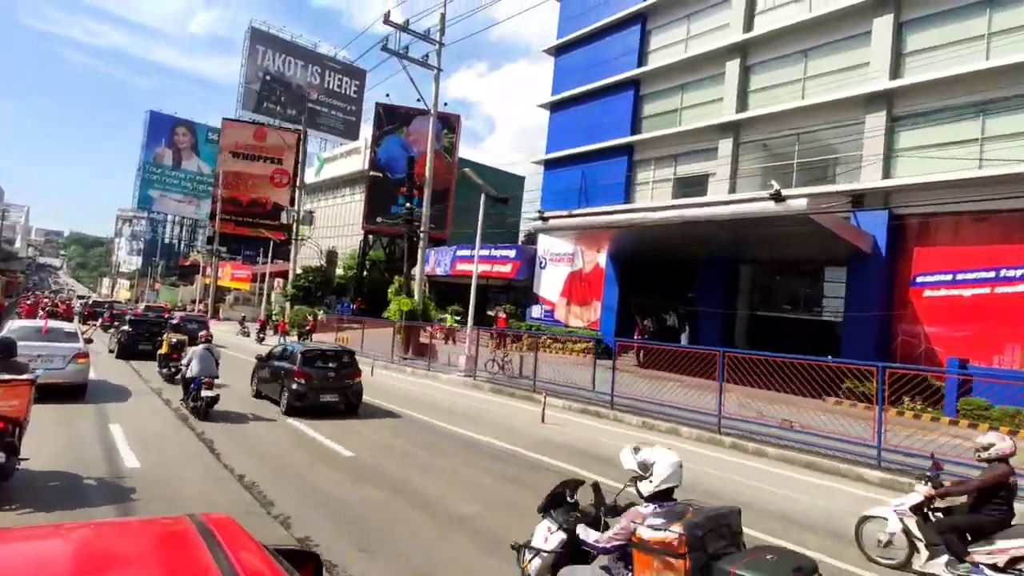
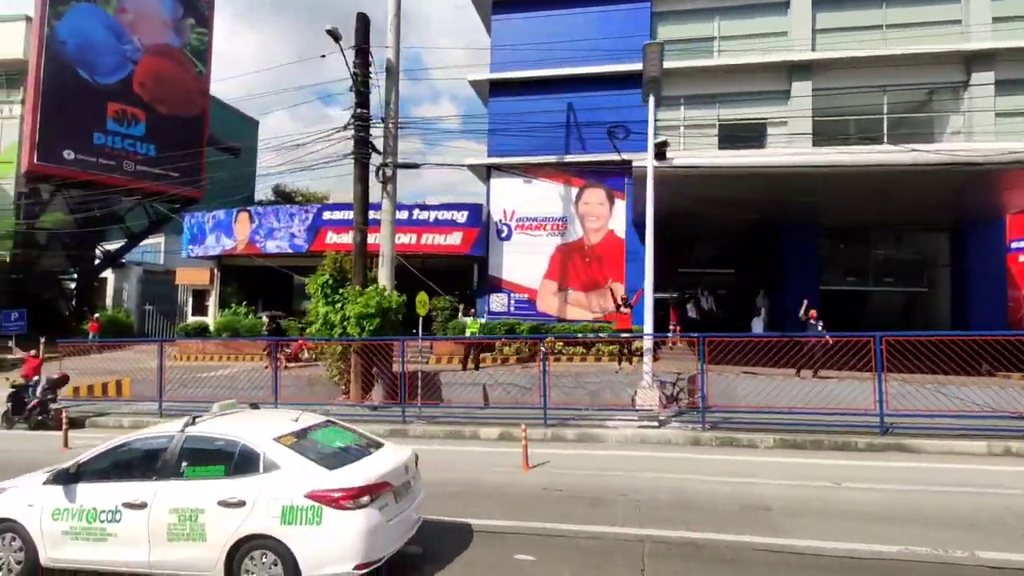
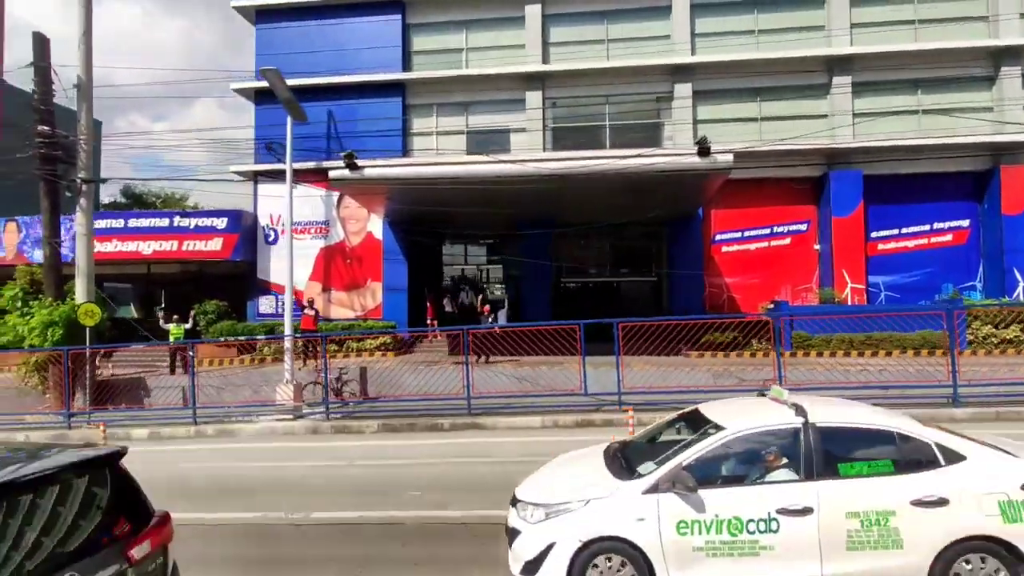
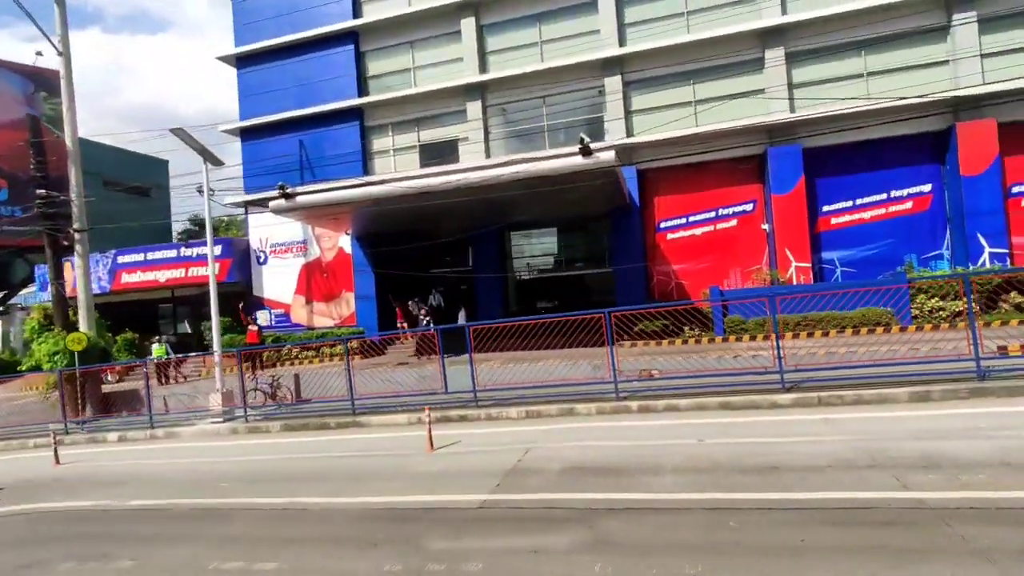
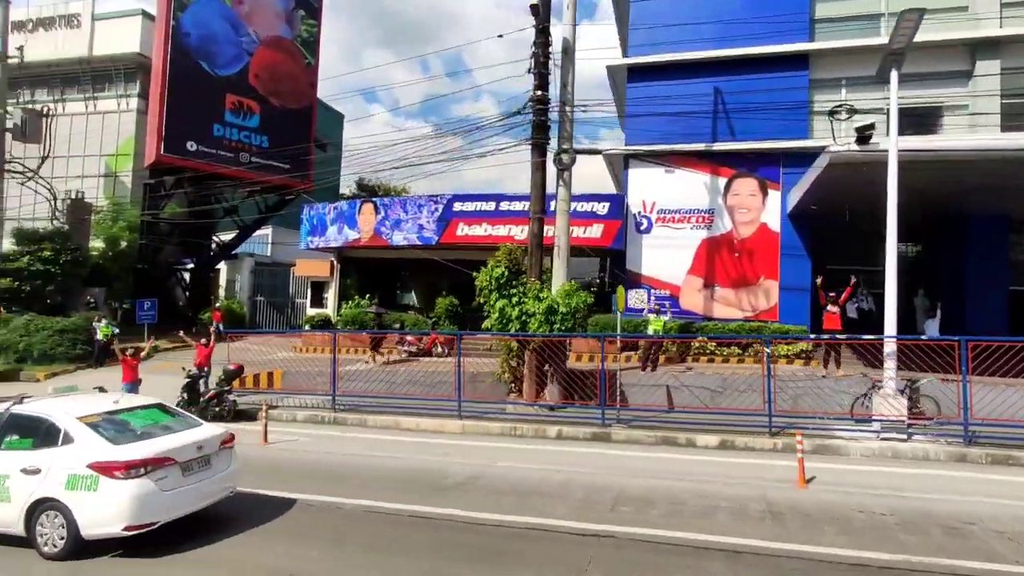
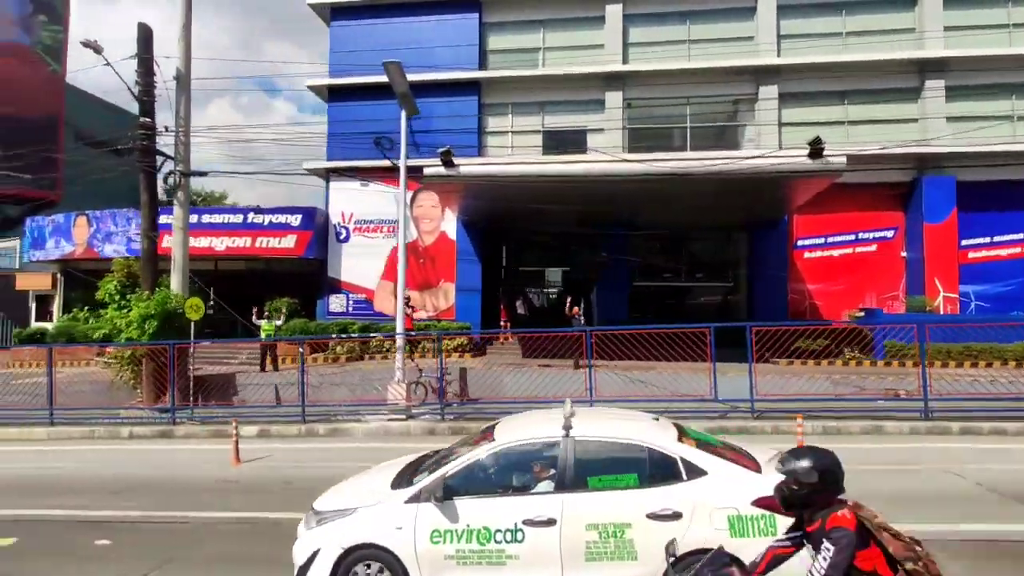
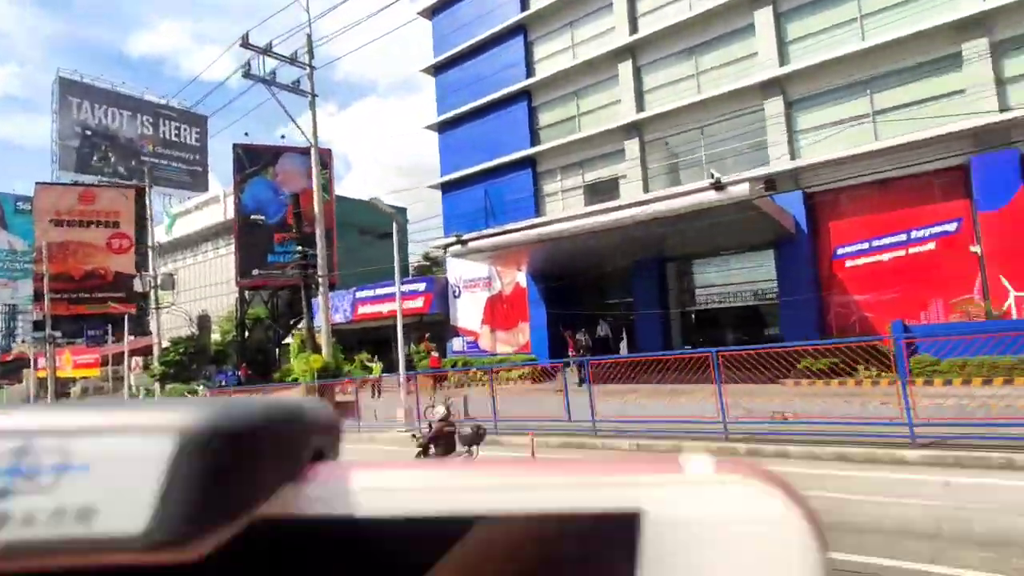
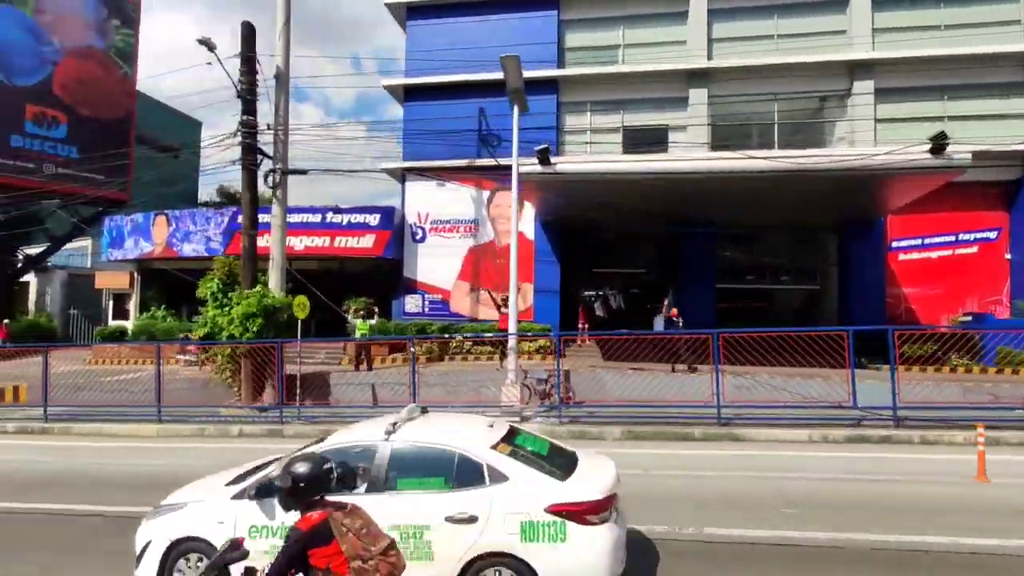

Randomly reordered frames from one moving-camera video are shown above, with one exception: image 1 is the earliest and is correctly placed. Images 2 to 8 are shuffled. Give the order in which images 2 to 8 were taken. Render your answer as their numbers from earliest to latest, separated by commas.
7, 4, 3, 6, 8, 2, 5
